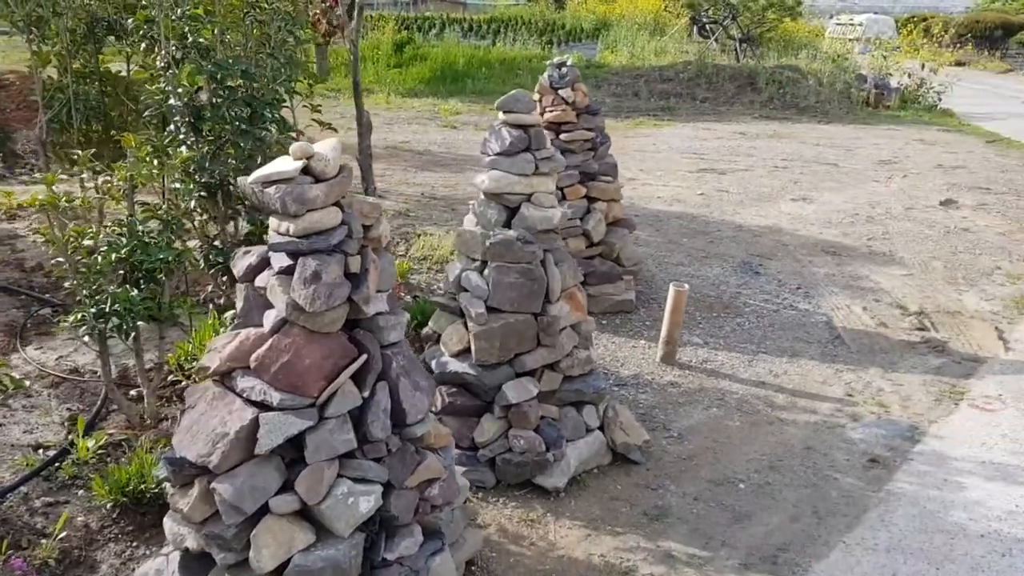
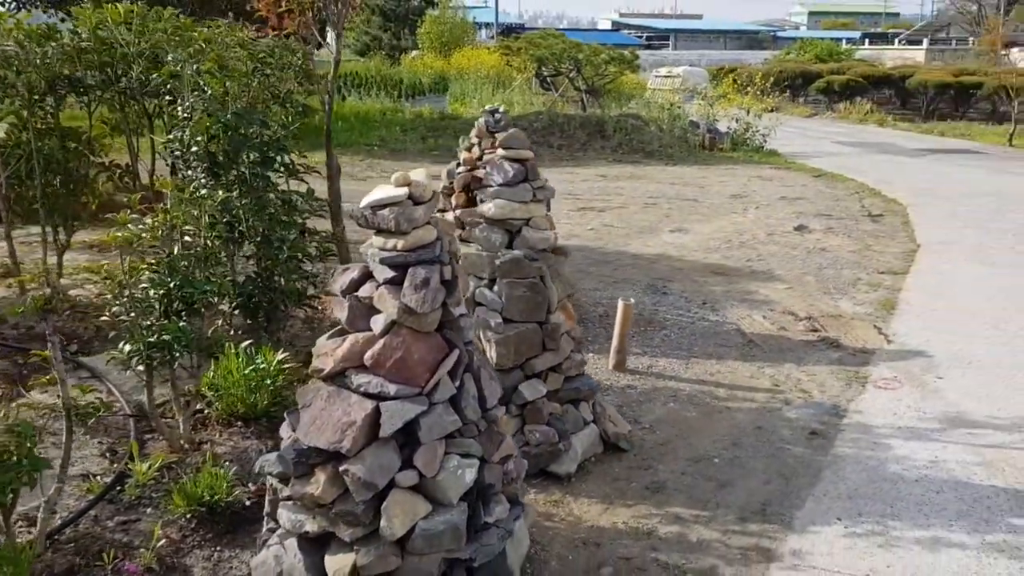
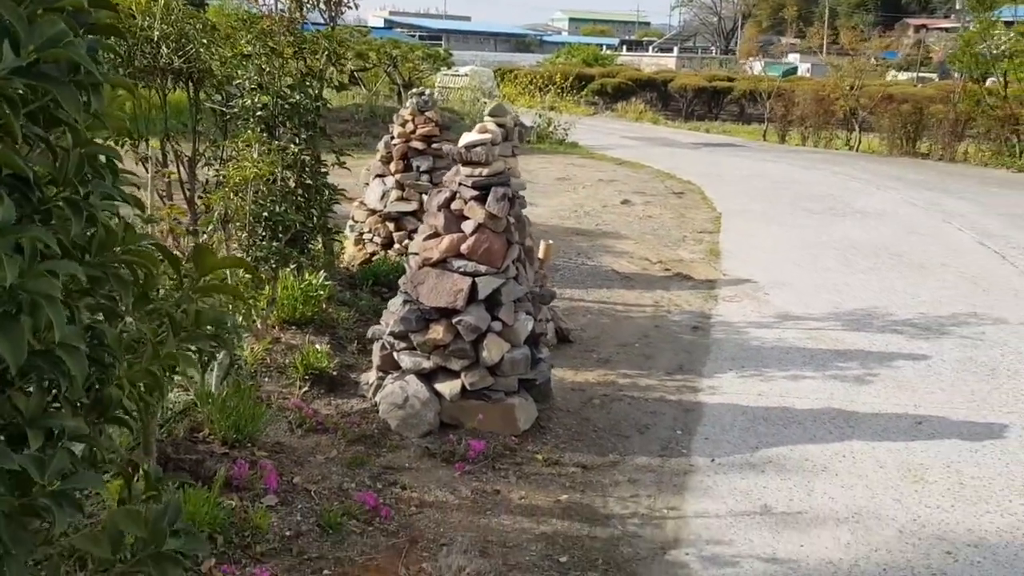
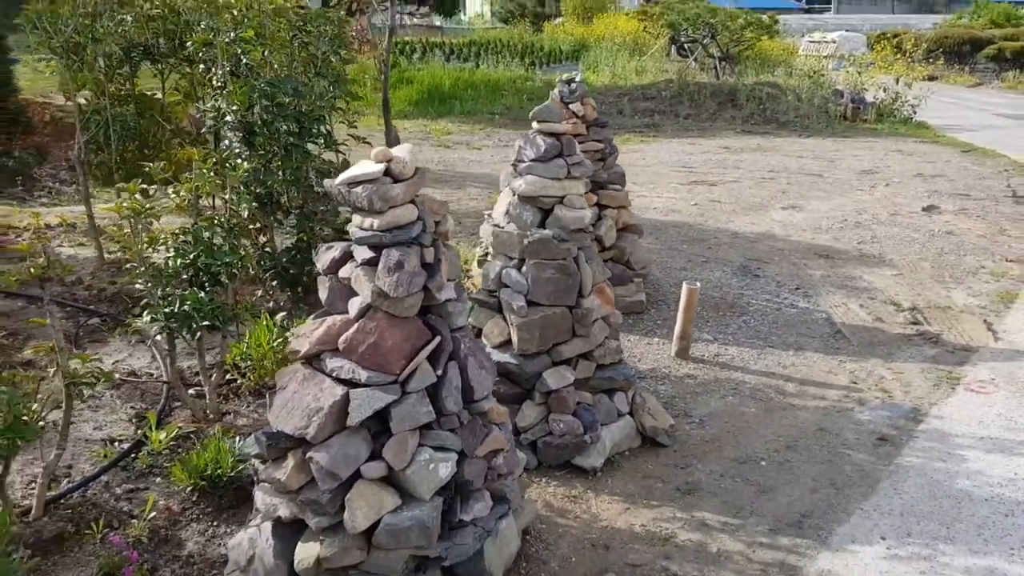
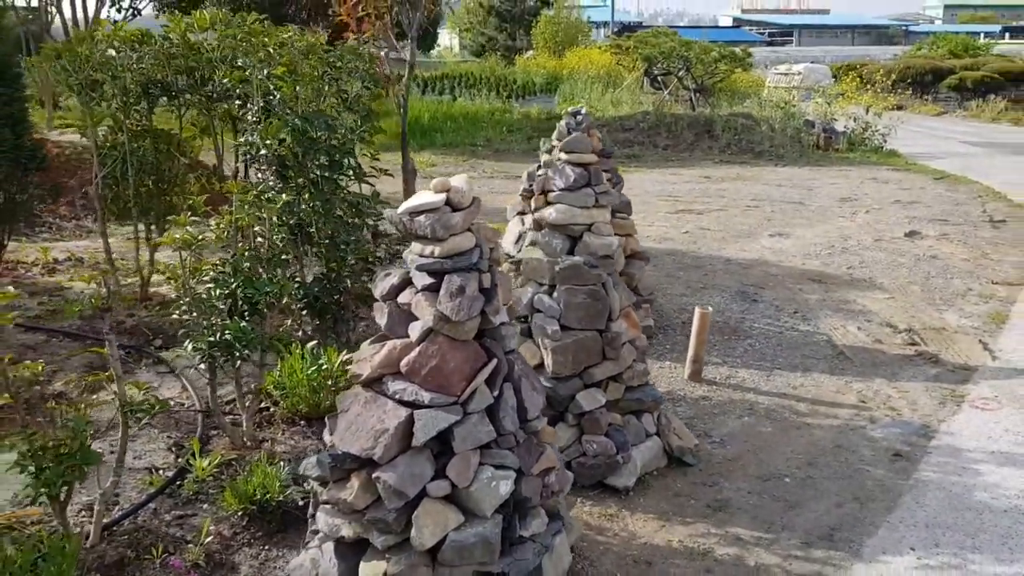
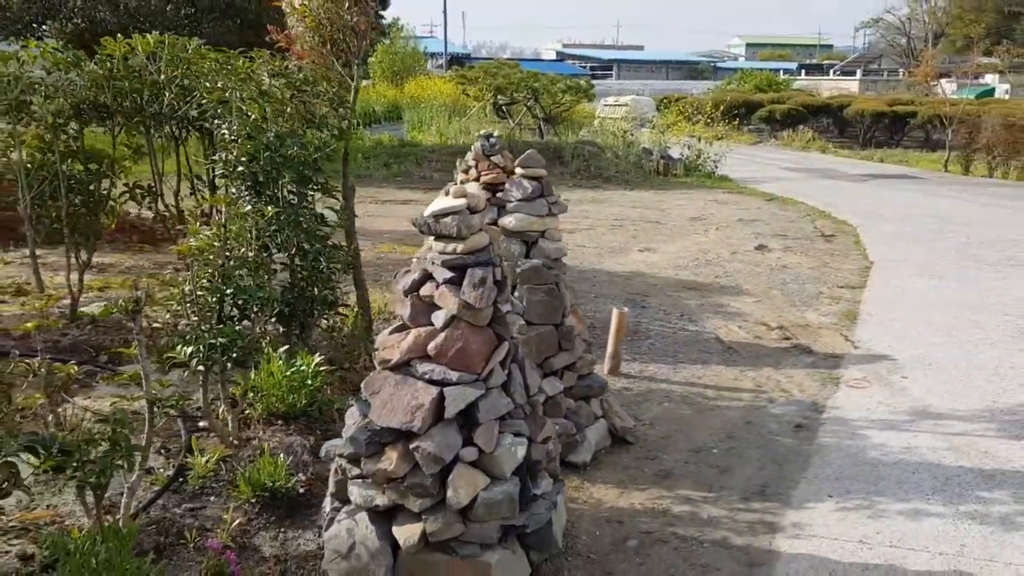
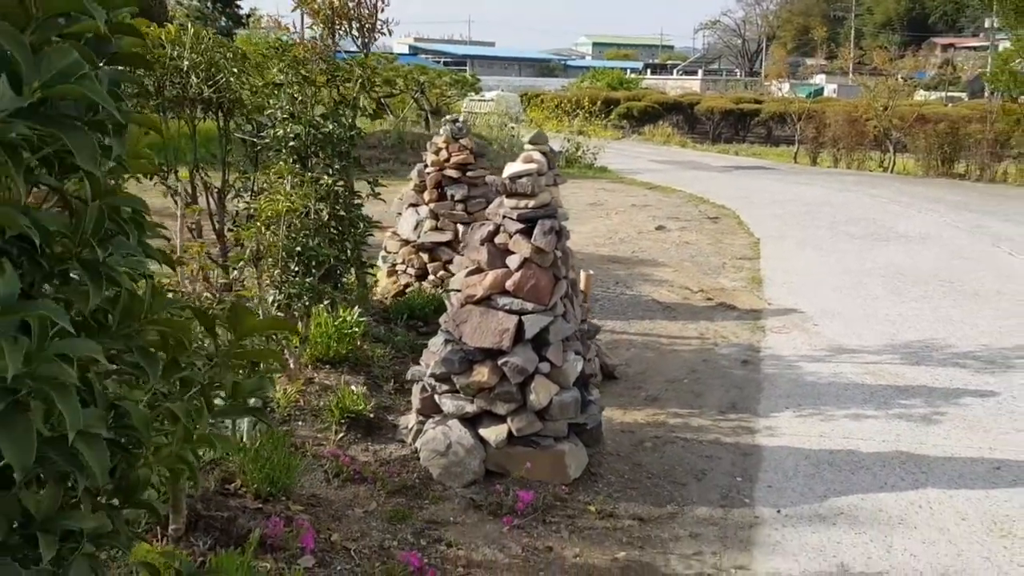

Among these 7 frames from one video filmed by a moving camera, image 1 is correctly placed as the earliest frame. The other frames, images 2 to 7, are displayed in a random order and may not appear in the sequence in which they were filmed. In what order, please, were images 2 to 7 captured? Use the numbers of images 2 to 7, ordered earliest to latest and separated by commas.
4, 5, 2, 6, 7, 3
